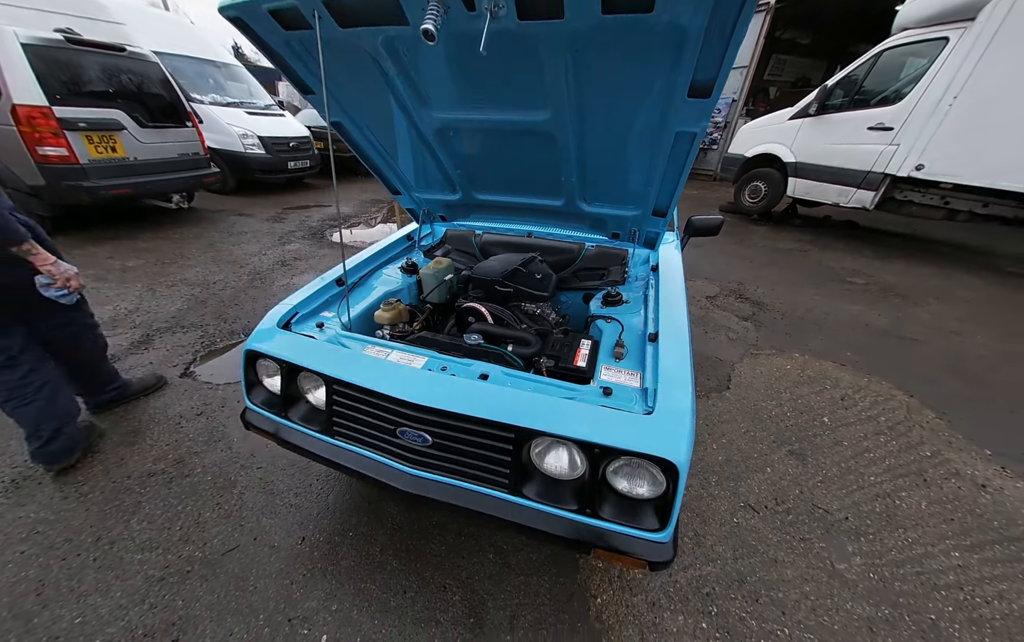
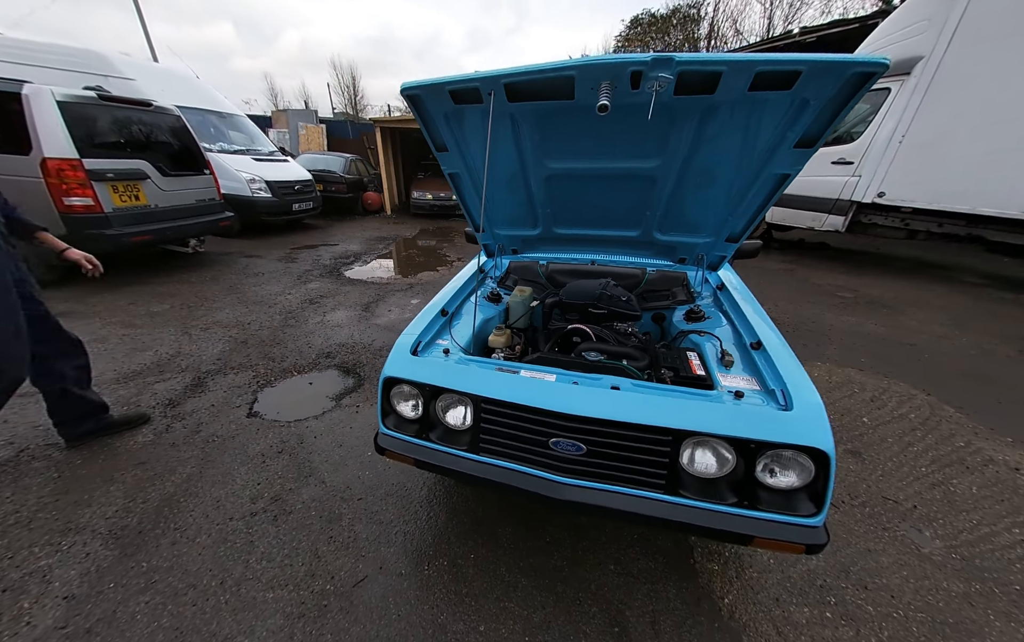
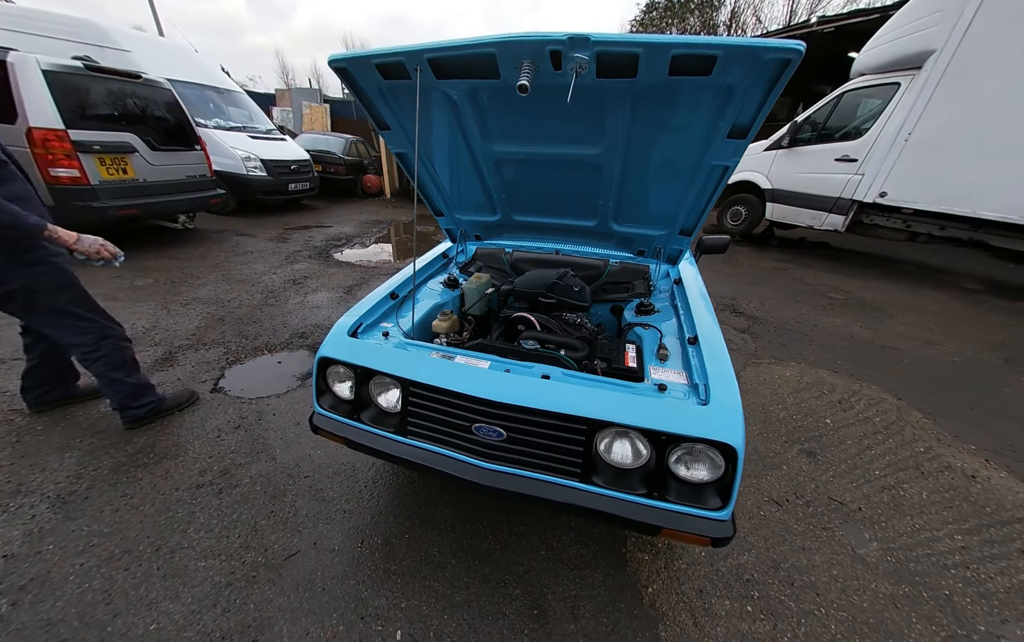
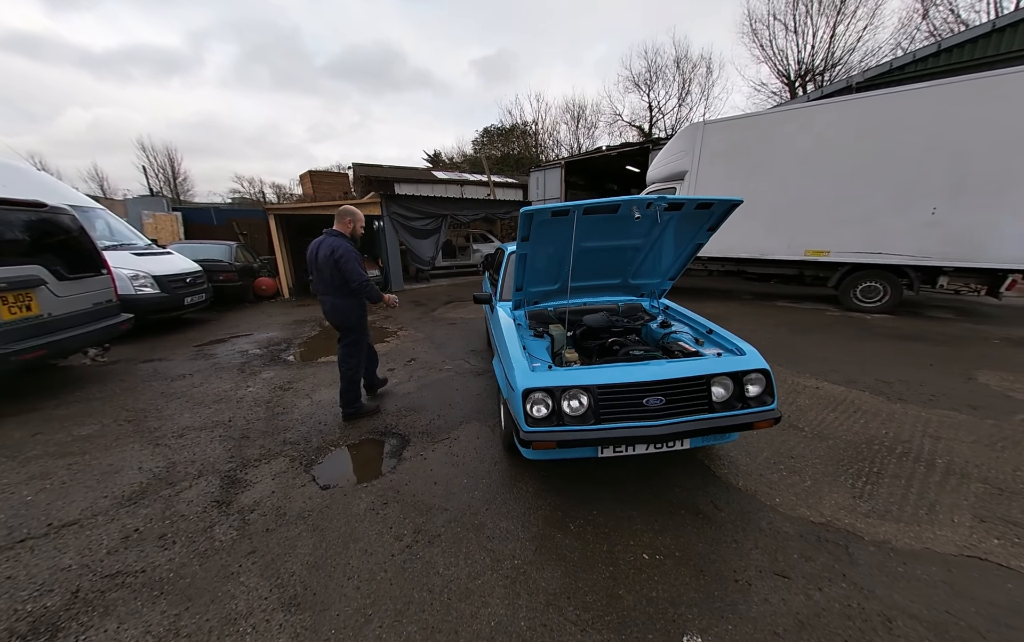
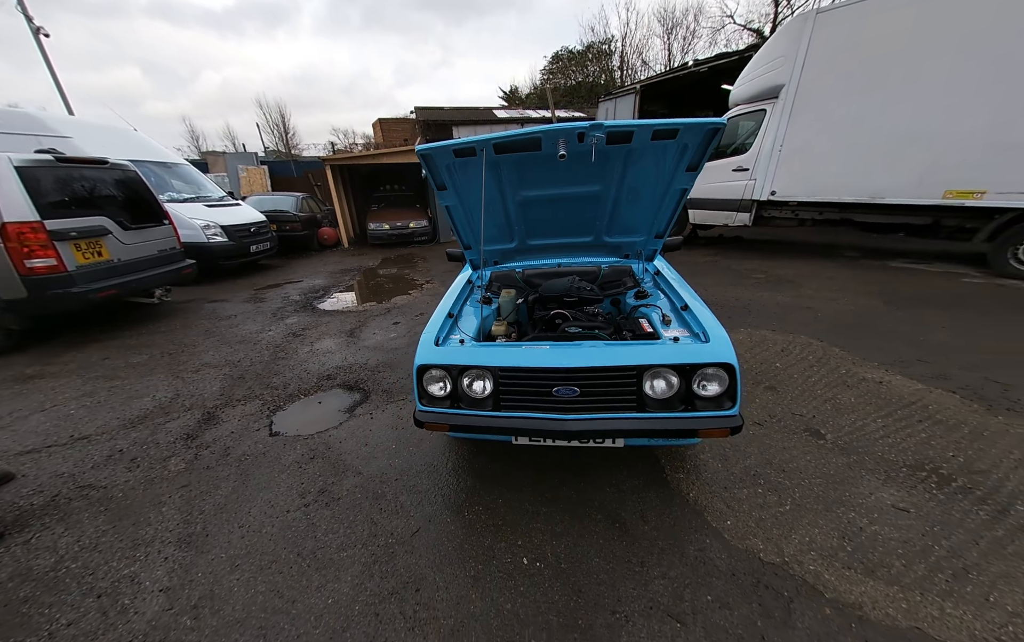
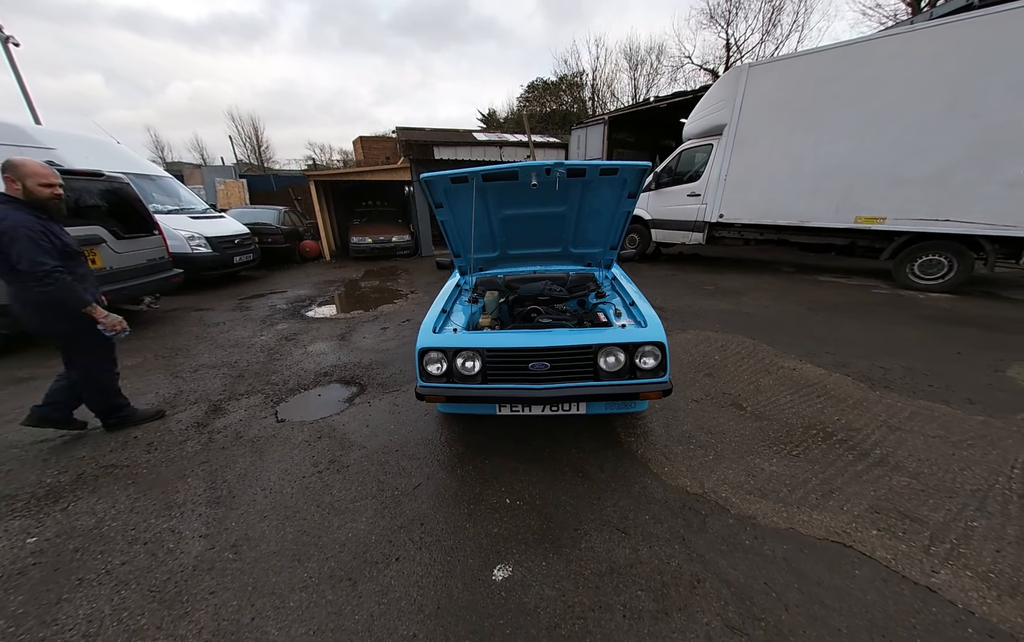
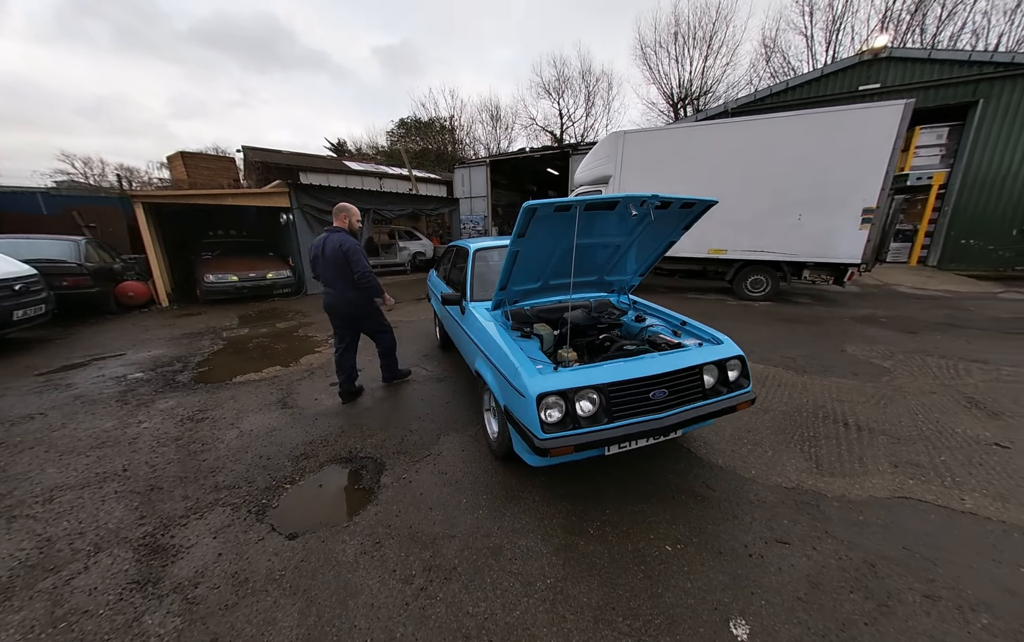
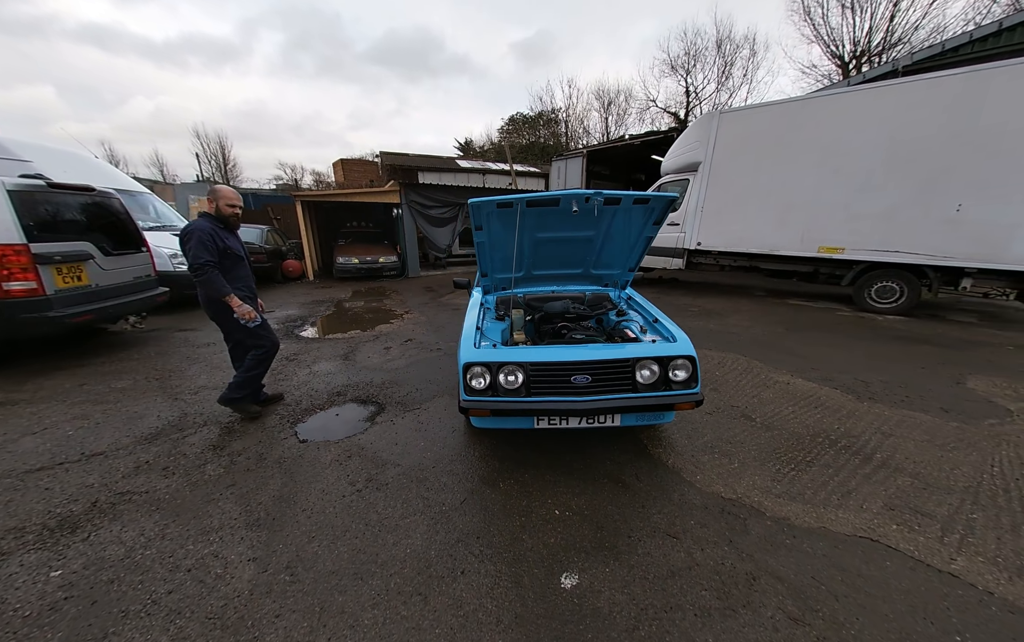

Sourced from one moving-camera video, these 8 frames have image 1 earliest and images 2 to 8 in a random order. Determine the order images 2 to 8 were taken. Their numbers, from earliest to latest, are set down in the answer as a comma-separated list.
3, 2, 5, 6, 8, 4, 7
